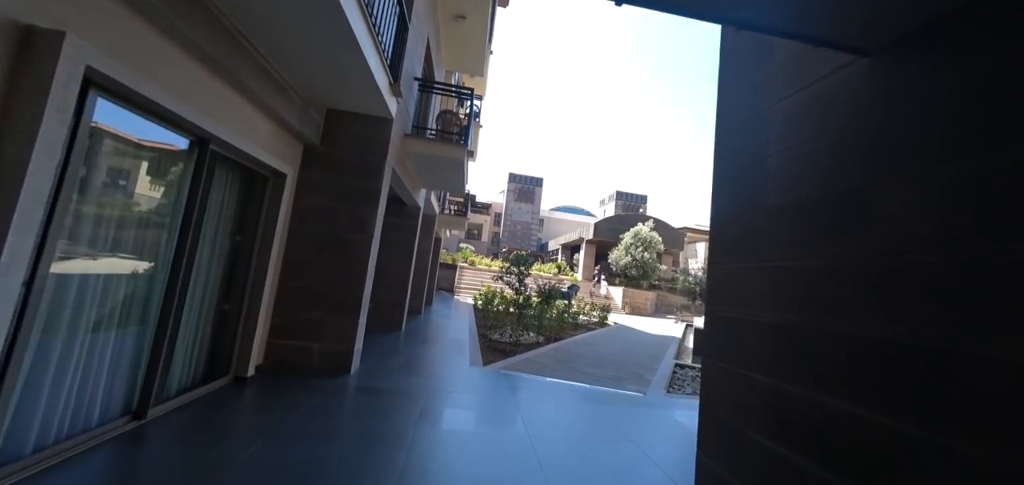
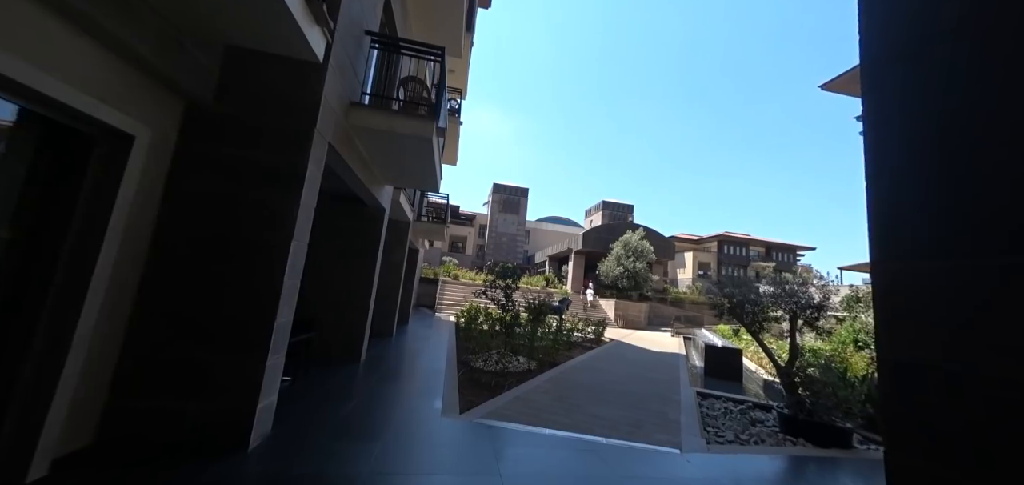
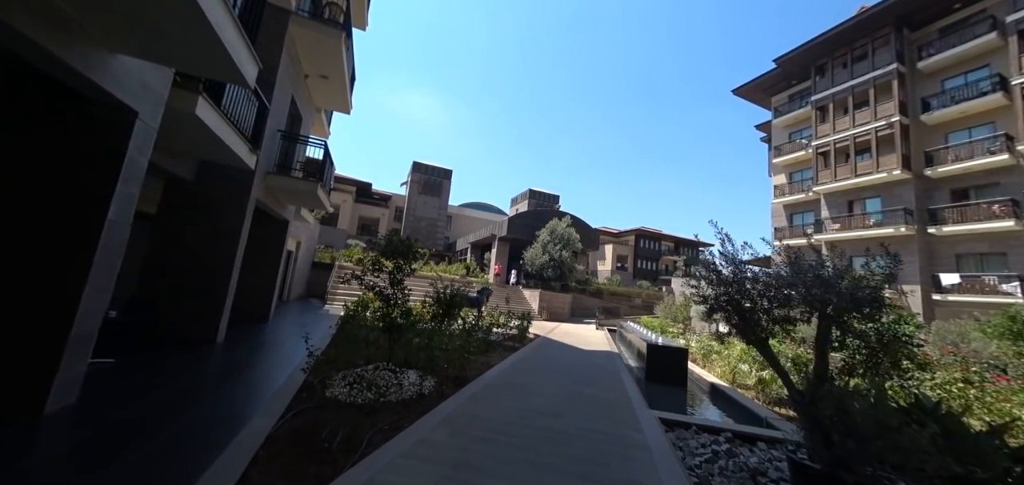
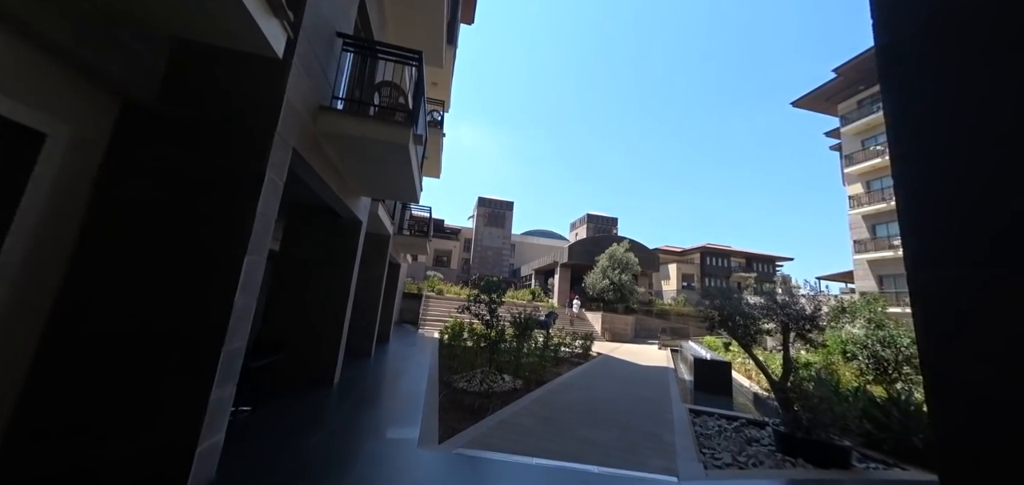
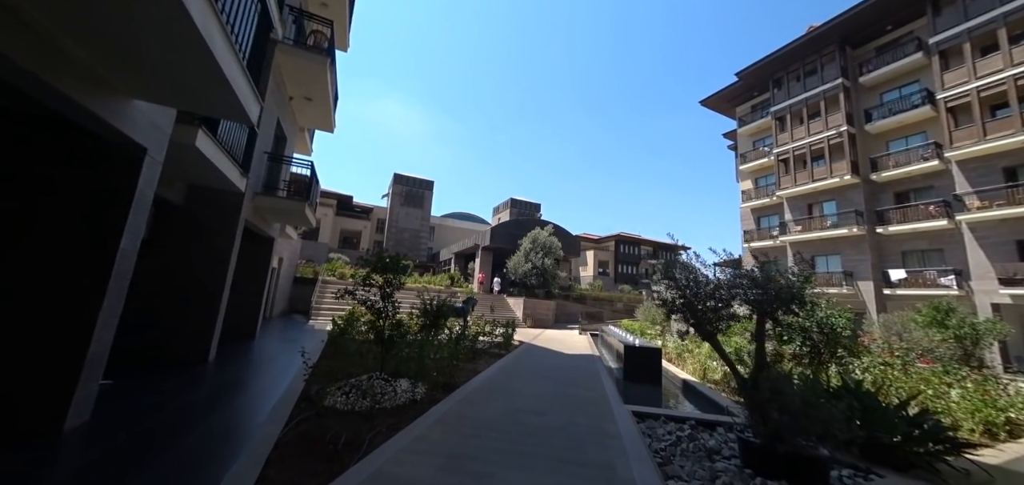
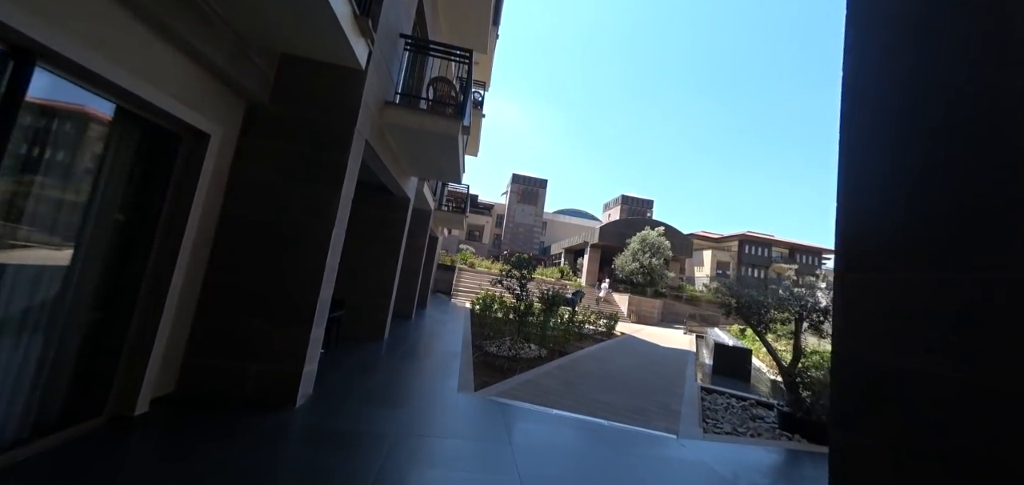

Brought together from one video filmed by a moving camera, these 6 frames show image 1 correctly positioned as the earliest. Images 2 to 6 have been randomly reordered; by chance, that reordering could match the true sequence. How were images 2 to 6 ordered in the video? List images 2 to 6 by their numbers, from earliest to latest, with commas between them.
6, 2, 4, 5, 3
